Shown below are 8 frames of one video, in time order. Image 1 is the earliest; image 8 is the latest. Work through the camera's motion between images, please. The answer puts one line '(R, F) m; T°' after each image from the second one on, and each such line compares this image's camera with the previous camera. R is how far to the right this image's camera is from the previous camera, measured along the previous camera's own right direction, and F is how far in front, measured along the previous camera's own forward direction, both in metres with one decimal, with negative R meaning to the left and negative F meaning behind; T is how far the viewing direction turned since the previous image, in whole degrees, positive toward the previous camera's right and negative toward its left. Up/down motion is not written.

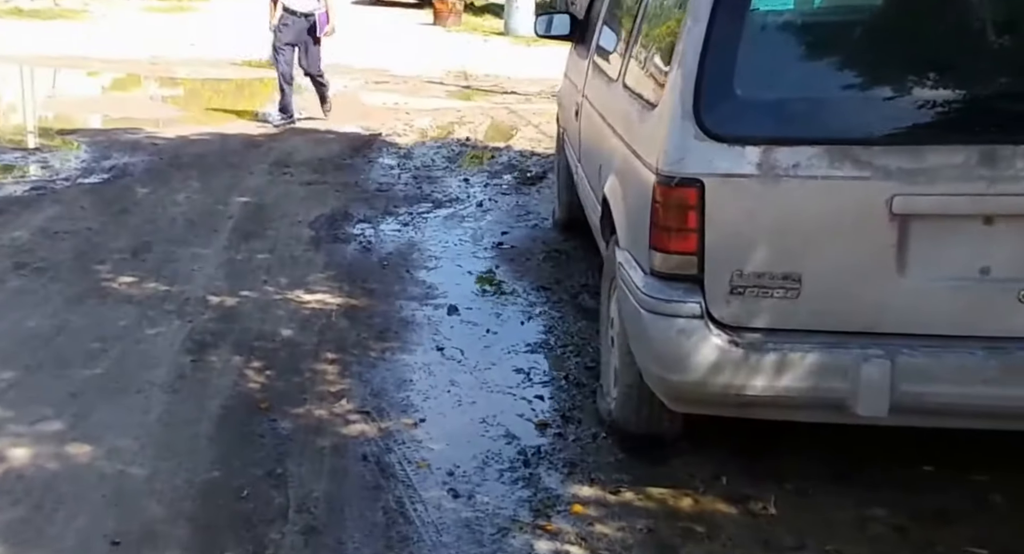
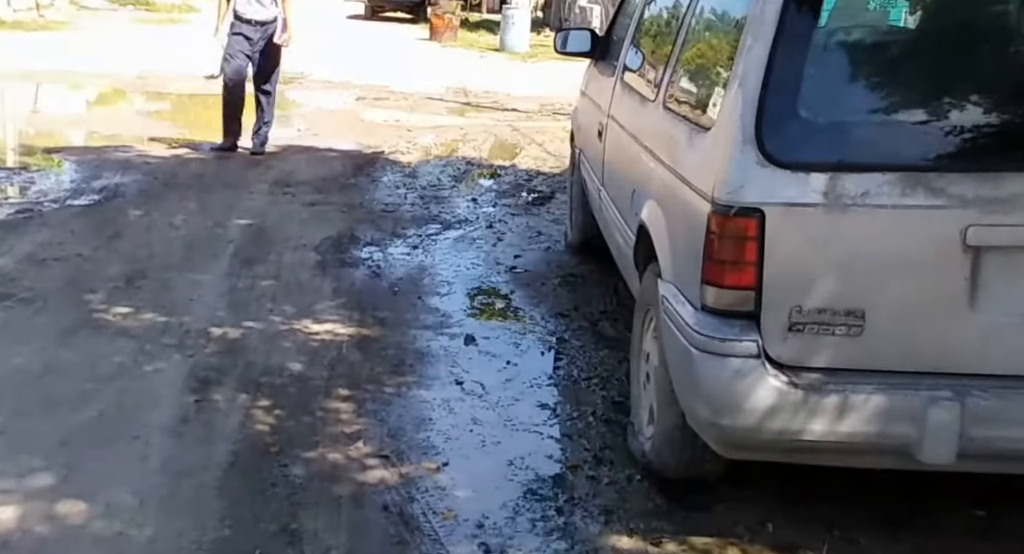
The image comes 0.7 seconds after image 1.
(-0.1, +0.3) m; 0°
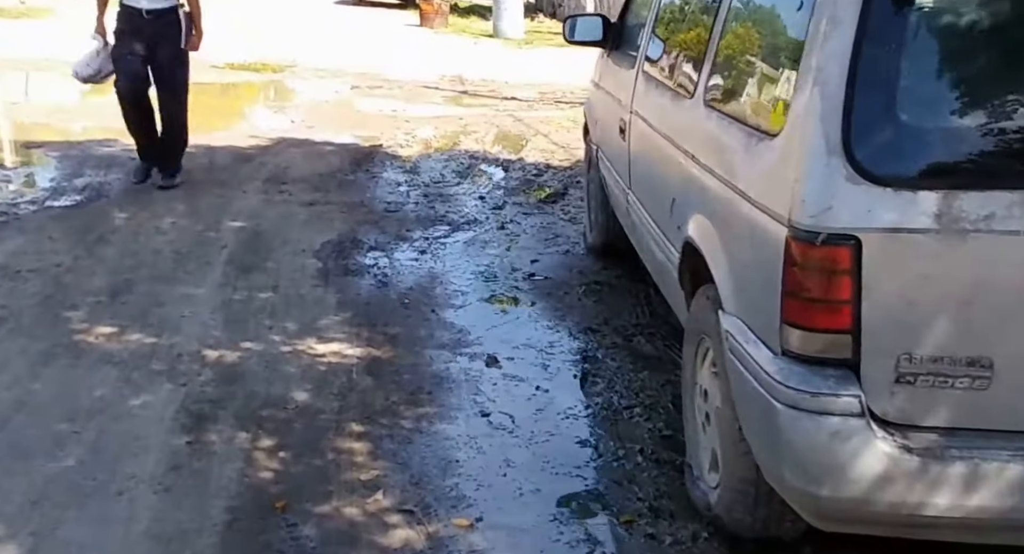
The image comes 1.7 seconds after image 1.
(-0.1, +0.5) m; 0°
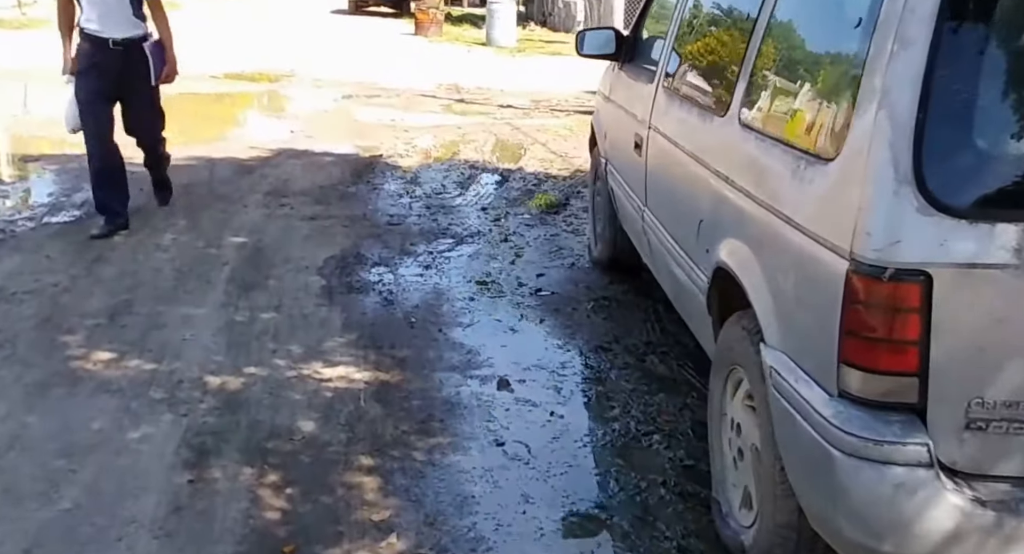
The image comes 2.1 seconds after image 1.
(-0.1, +0.2) m; 0°
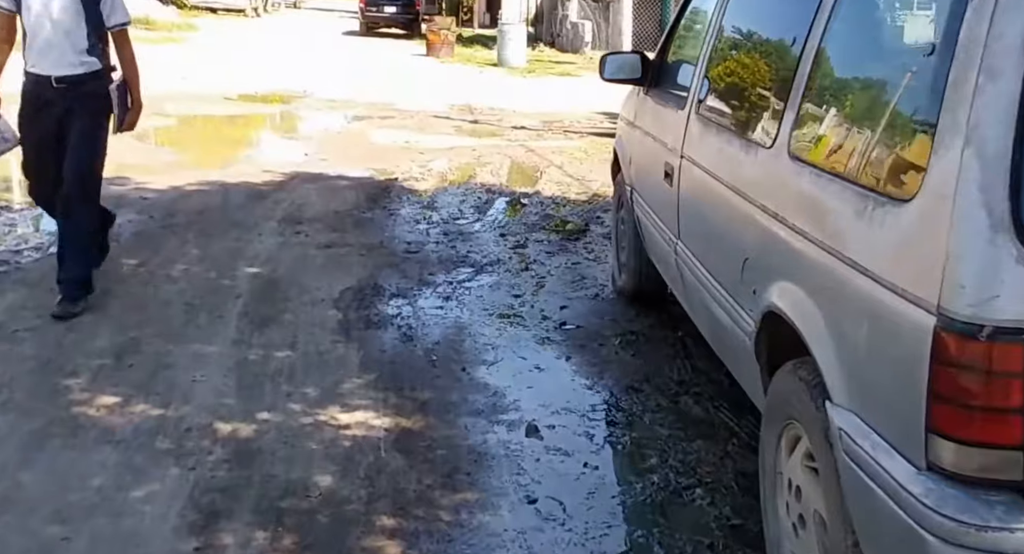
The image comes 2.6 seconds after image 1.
(-0.1, +0.3) m; -1°
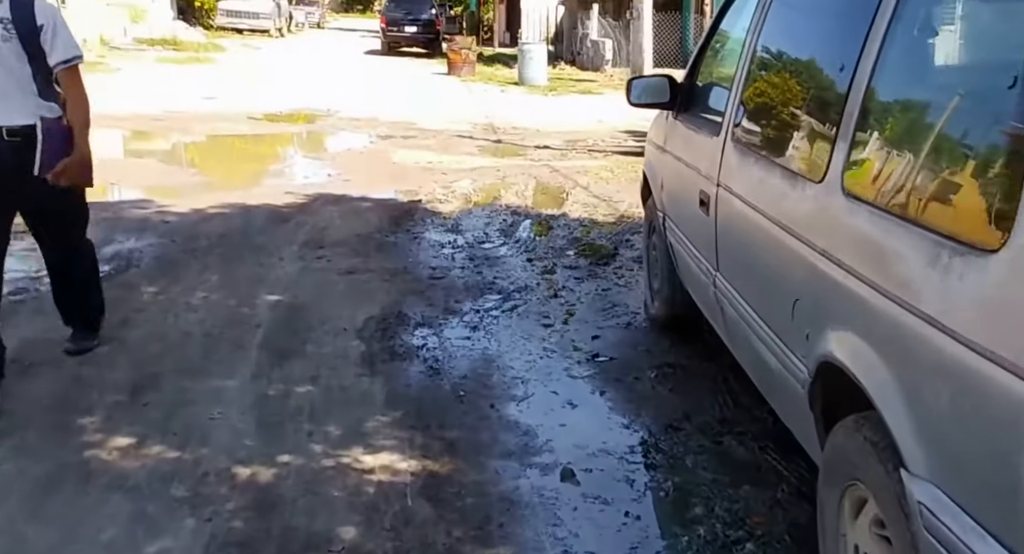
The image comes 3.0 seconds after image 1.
(0.0, +0.2) m; -1°
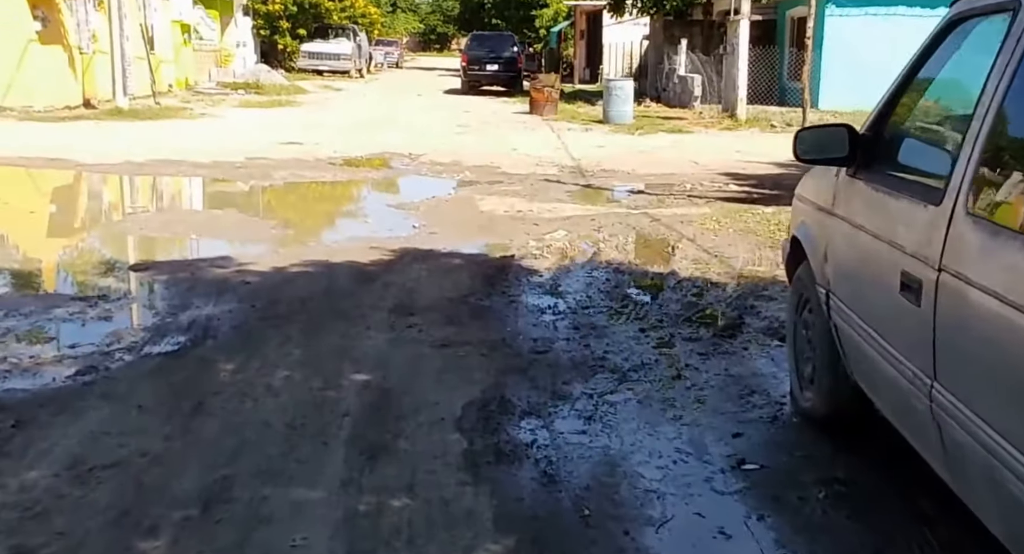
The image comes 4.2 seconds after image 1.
(-0.2, +0.8) m; -4°
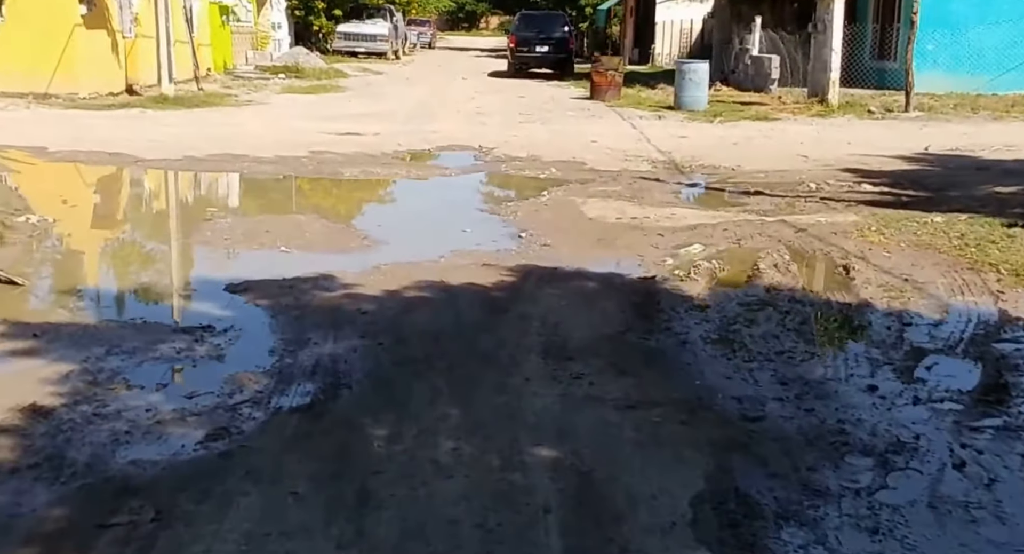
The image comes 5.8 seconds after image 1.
(-0.8, +1.1) m; -2°
